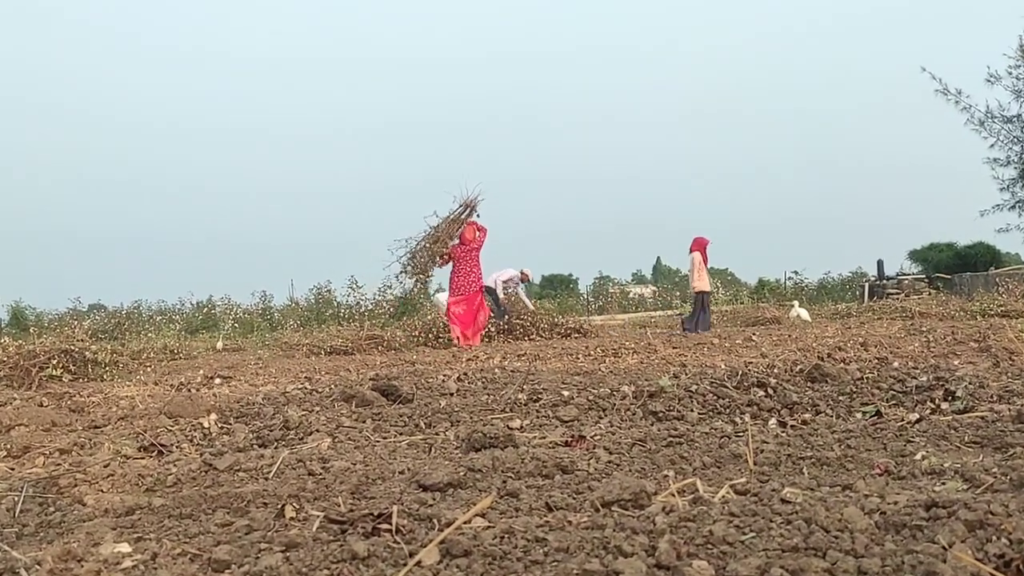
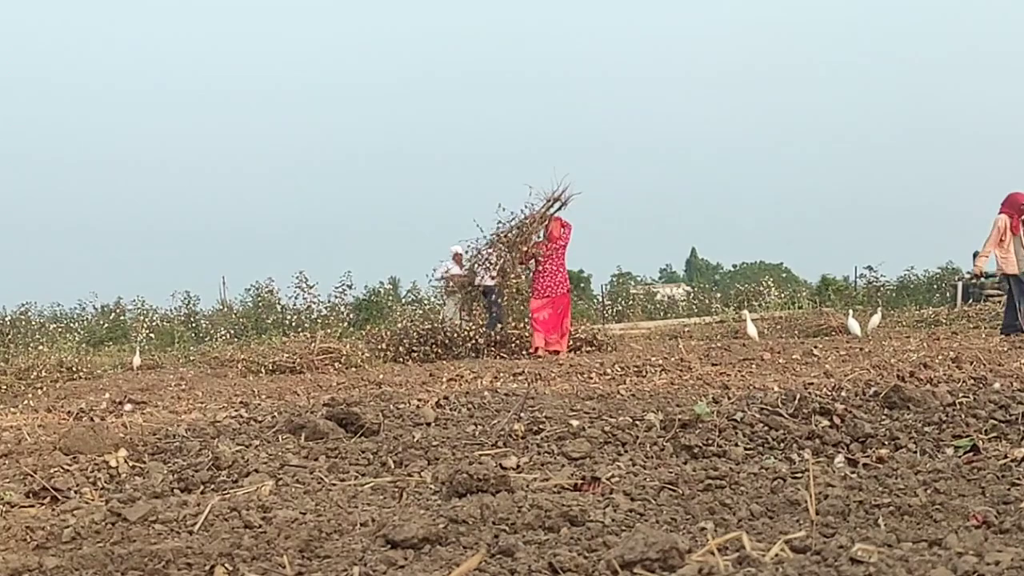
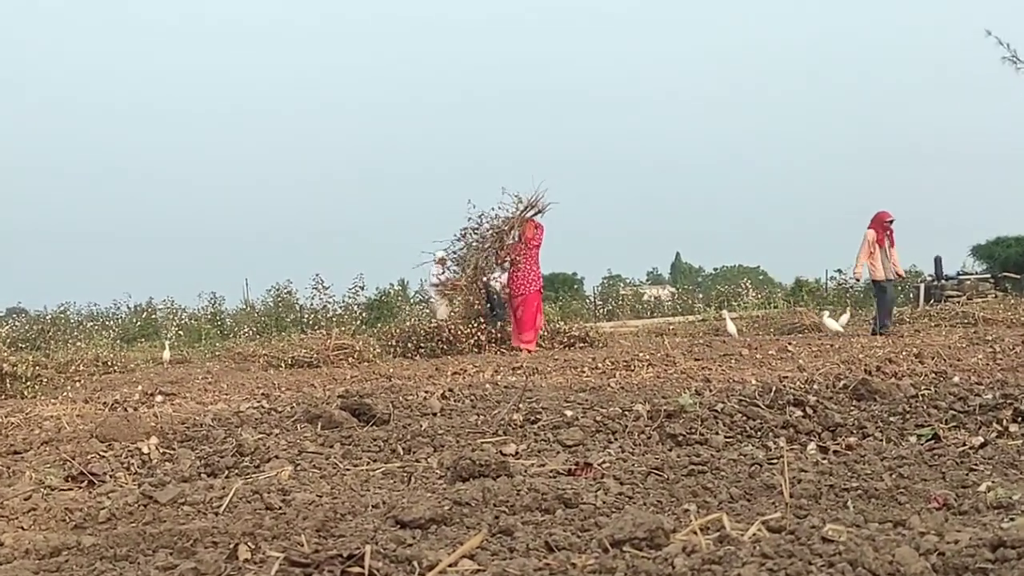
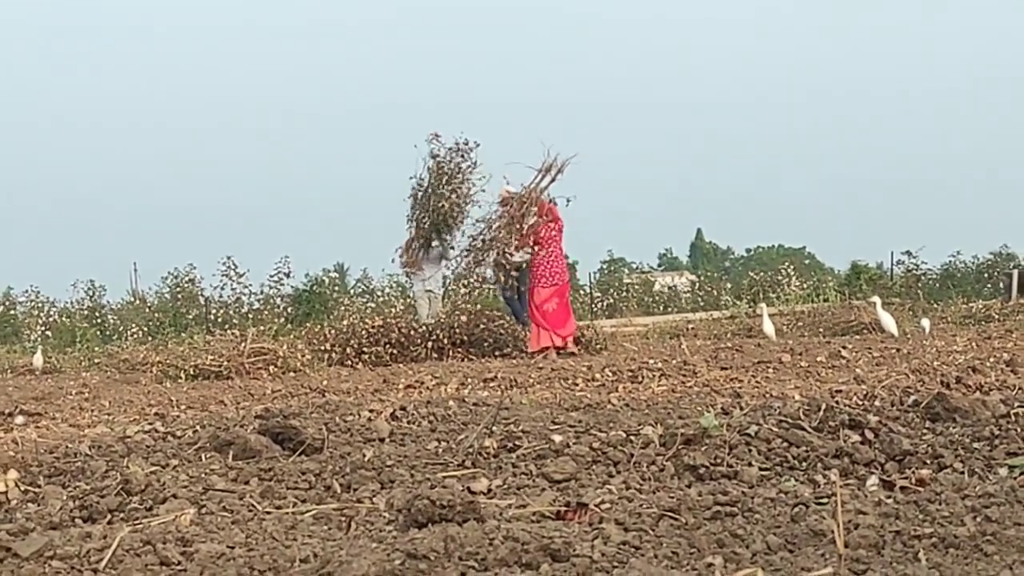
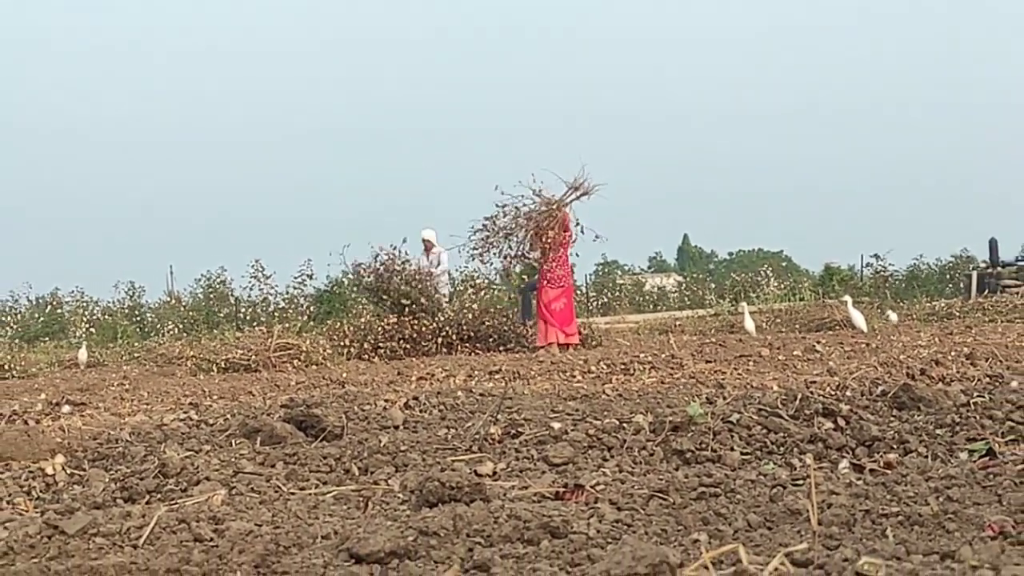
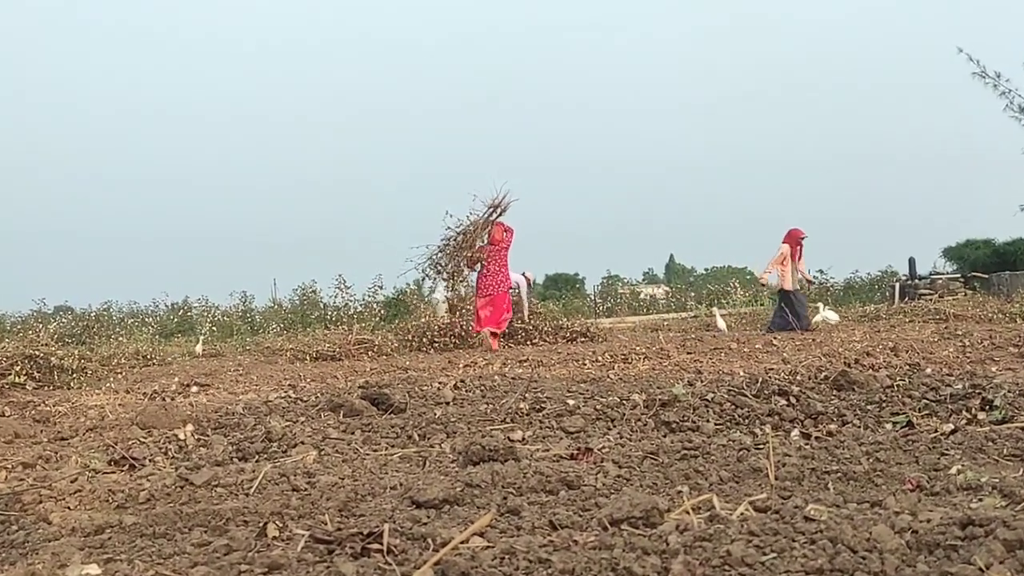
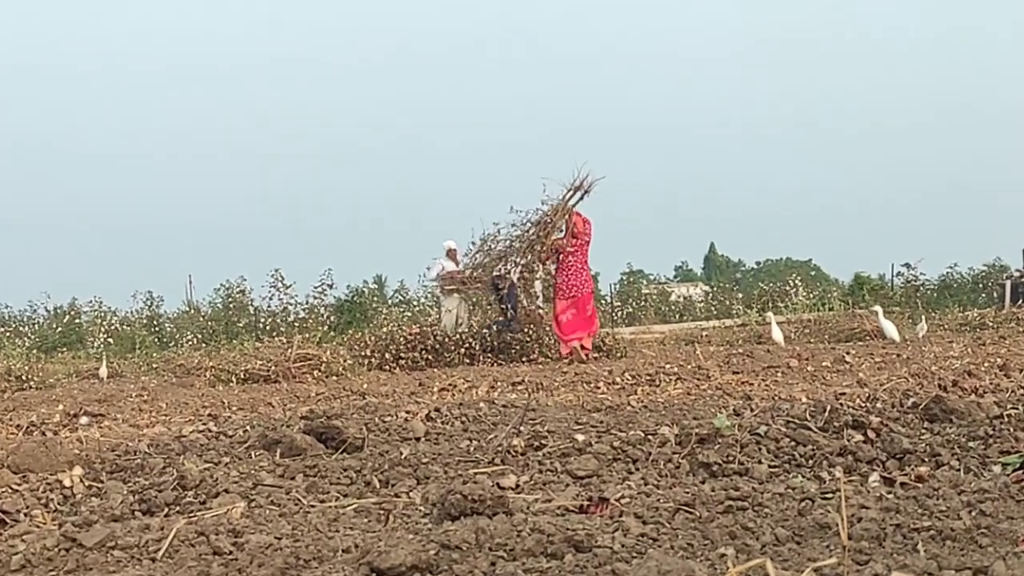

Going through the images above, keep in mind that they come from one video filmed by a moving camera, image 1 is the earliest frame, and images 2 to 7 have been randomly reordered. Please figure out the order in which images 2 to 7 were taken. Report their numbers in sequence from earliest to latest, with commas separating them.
6, 3, 2, 7, 4, 5
